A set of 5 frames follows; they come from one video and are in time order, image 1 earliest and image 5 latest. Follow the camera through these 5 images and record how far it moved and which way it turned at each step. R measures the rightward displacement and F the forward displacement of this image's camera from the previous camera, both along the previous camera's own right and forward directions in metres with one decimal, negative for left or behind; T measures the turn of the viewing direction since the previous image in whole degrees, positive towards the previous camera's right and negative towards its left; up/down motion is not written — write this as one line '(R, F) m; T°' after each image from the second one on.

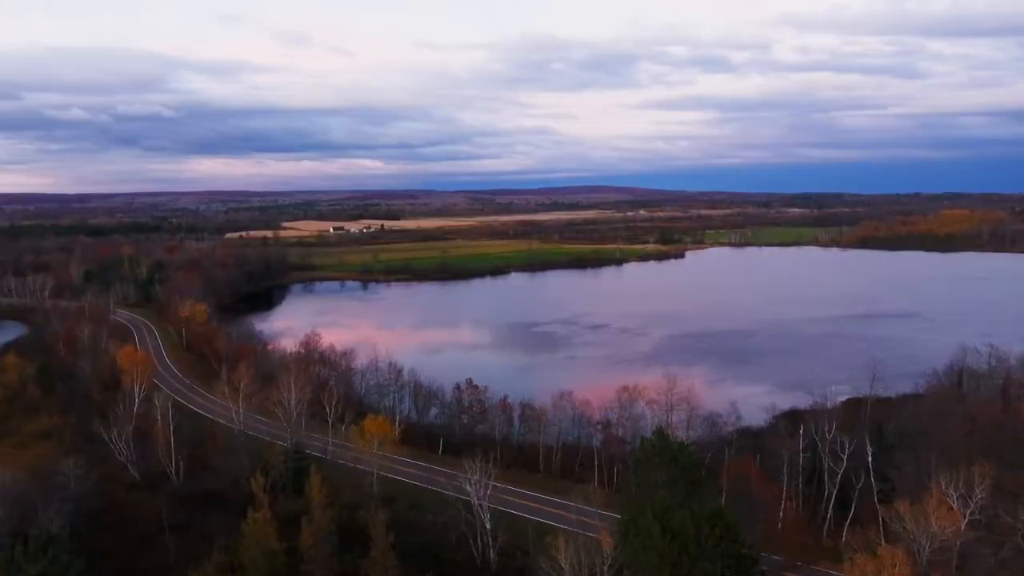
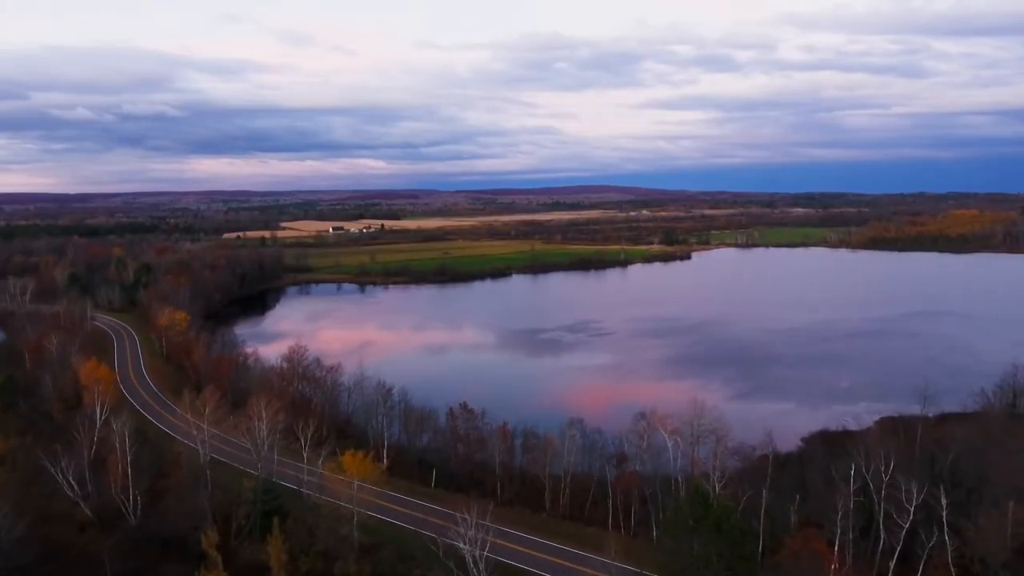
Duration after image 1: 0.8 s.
(0.0, +1.2) m; 0°
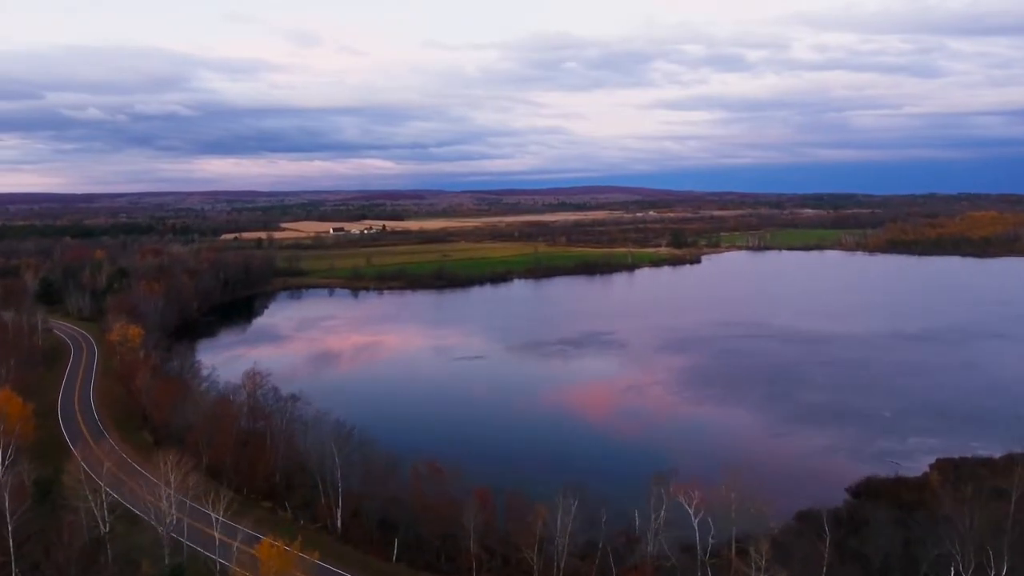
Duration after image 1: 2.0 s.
(+0.2, +2.0) m; 0°
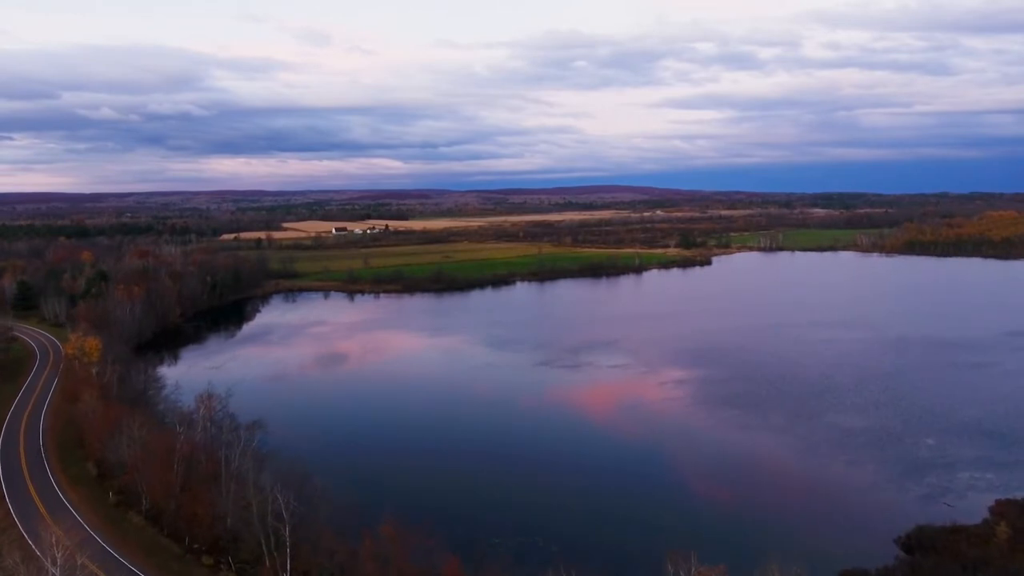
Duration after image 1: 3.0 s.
(+0.2, +1.5) m; -1°
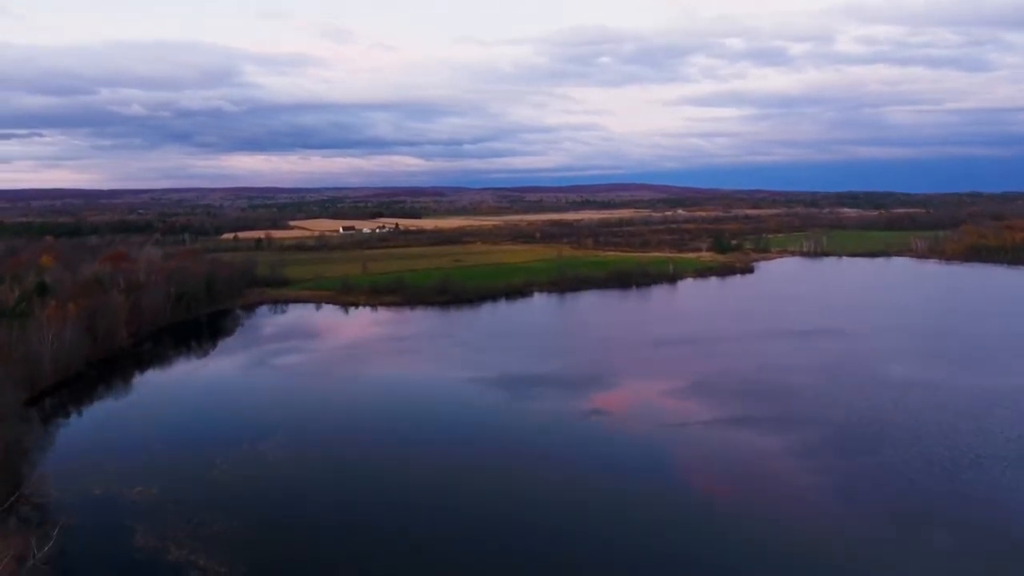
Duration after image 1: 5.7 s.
(-0.1, +4.5) m; -1°
